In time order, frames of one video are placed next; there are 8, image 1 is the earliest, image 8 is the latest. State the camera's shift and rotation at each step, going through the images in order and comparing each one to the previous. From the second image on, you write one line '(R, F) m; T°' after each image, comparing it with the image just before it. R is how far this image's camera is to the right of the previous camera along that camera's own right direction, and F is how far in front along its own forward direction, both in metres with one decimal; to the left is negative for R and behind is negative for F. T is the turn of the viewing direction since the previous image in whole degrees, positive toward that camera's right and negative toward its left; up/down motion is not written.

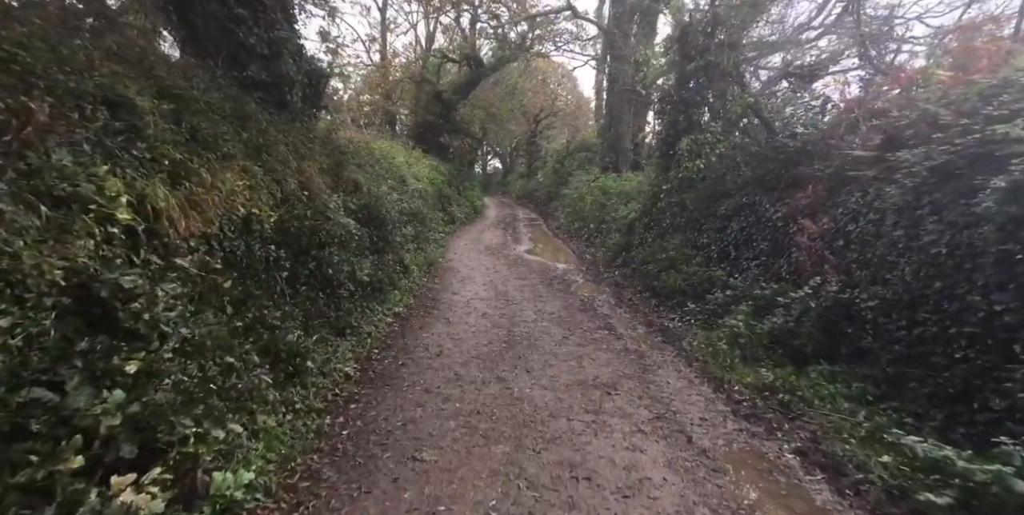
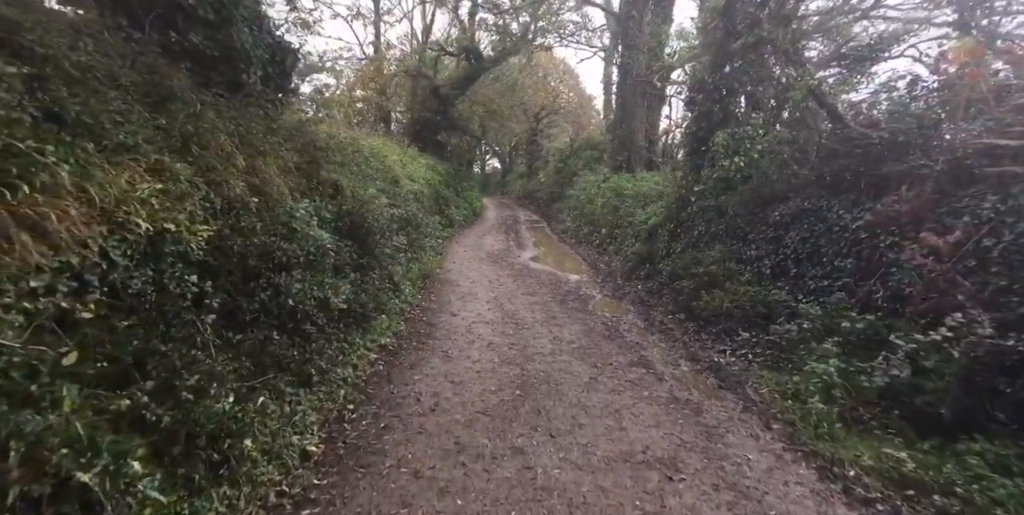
(-0.2, +1.5) m; 0°
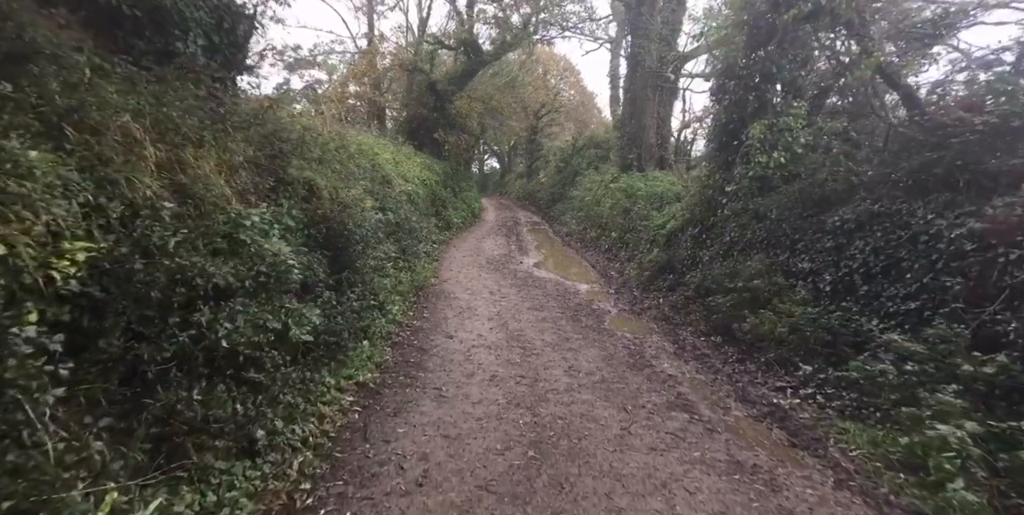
(-0.1, +1.3) m; 0°
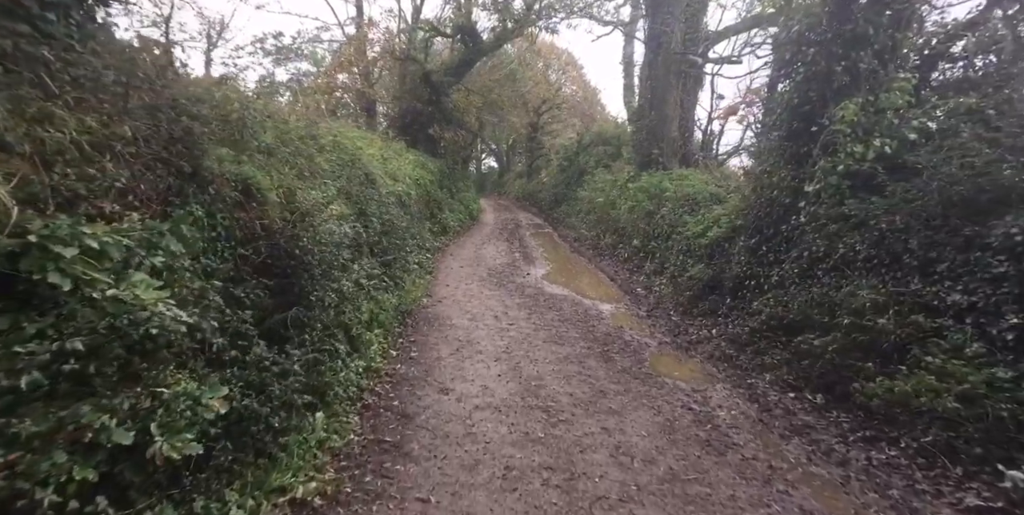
(-0.2, +2.0) m; 0°
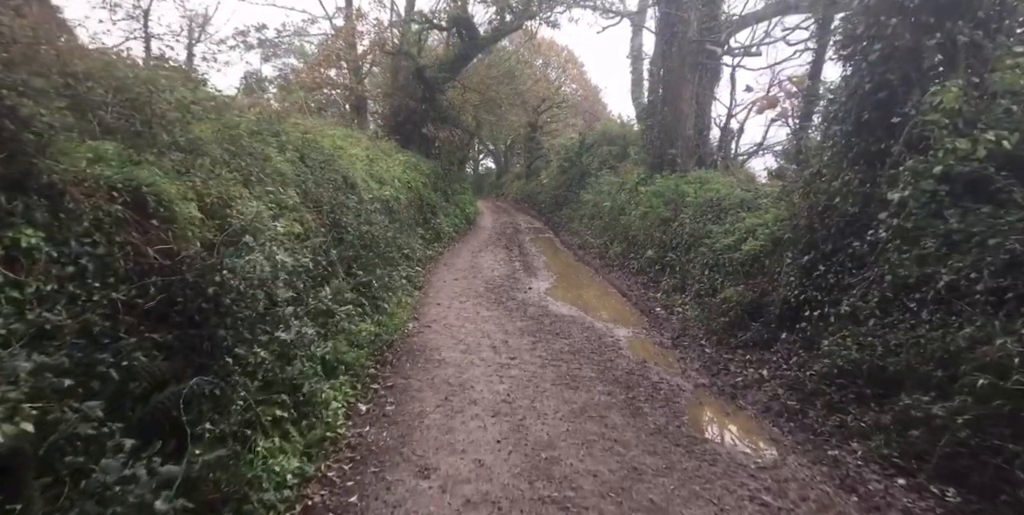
(0.0, +1.5) m; 0°
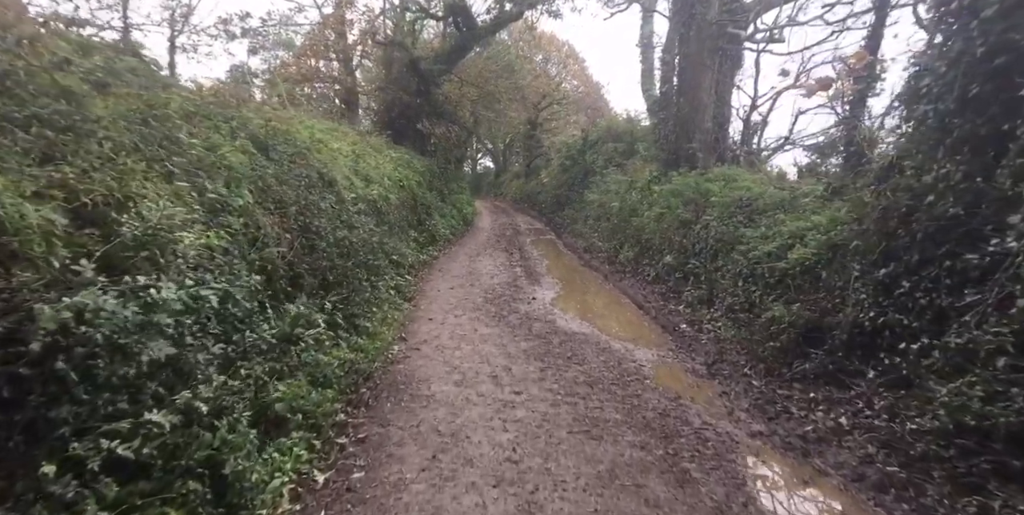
(-0.1, +1.3) m; 0°
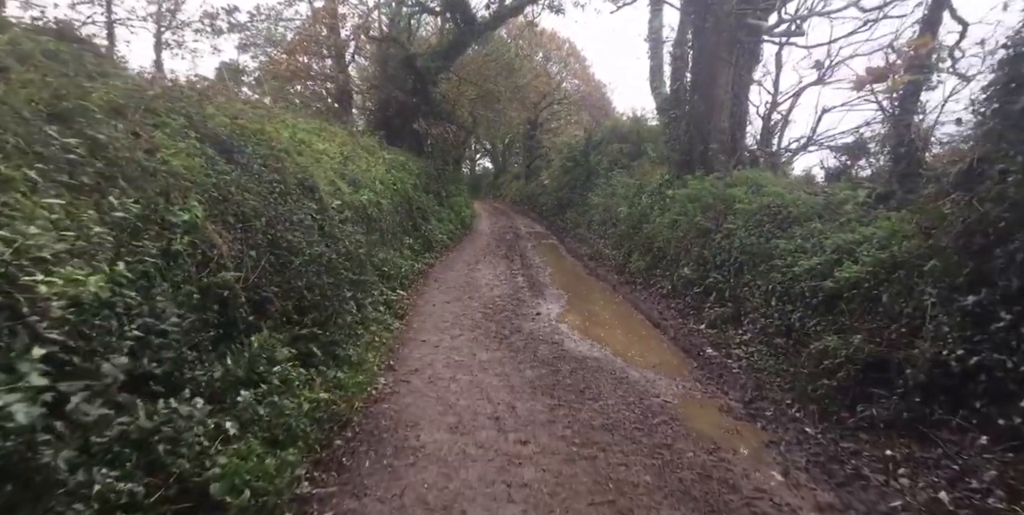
(-0.1, +1.0) m; 0°
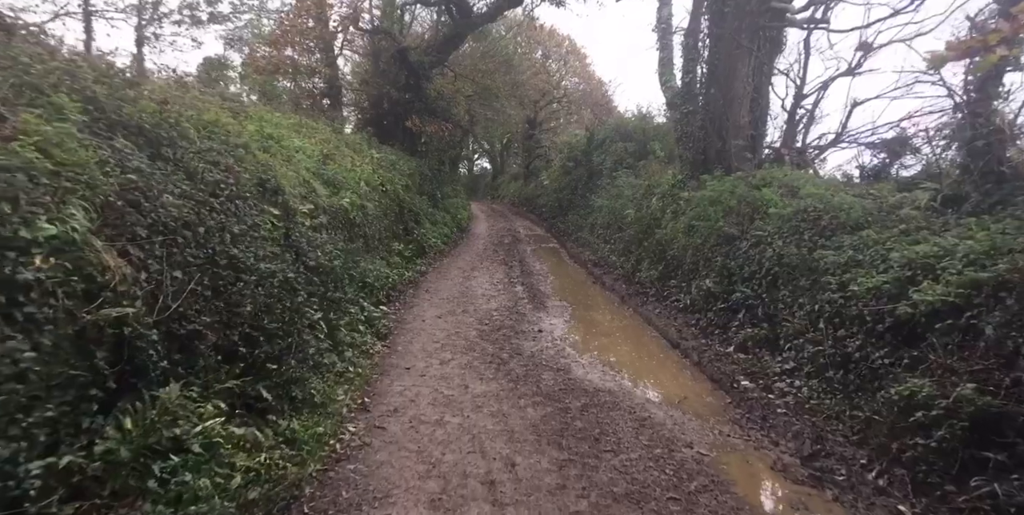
(0.0, +1.2) m; 0°
